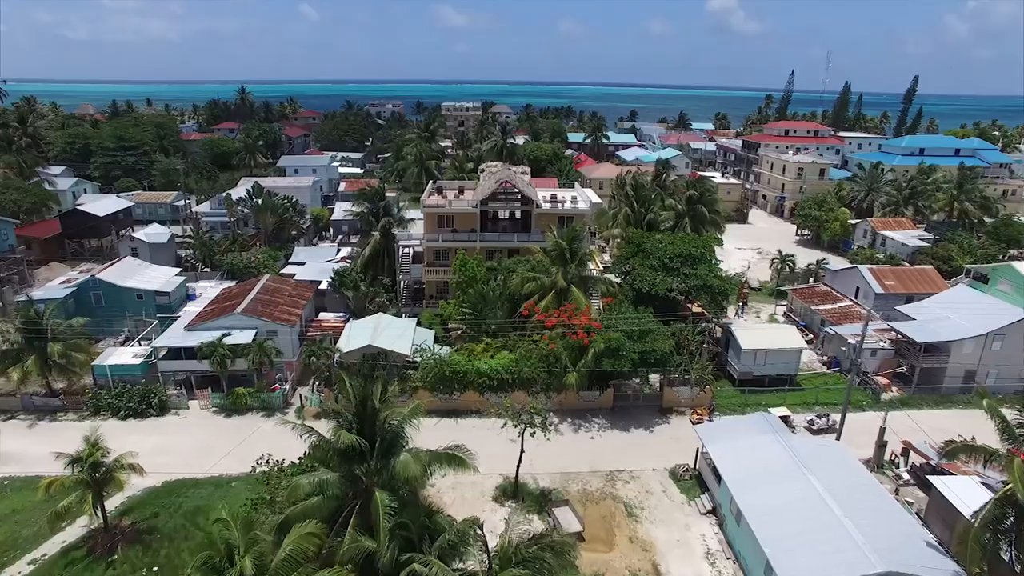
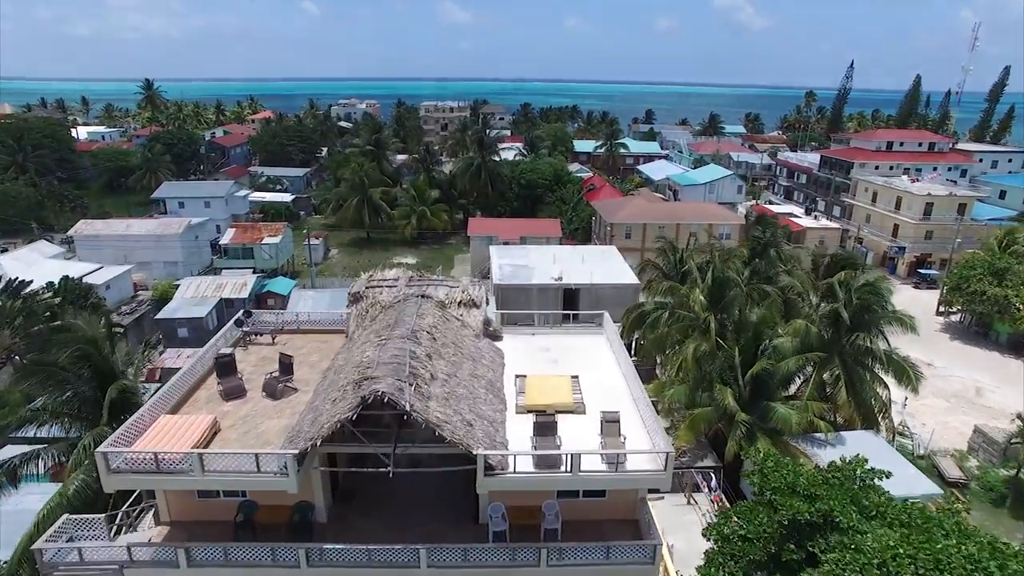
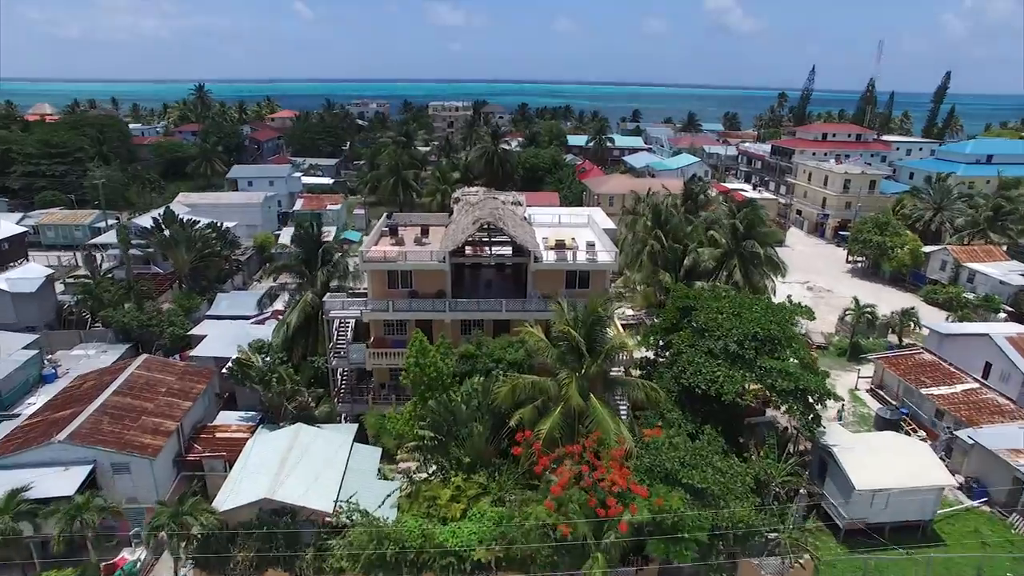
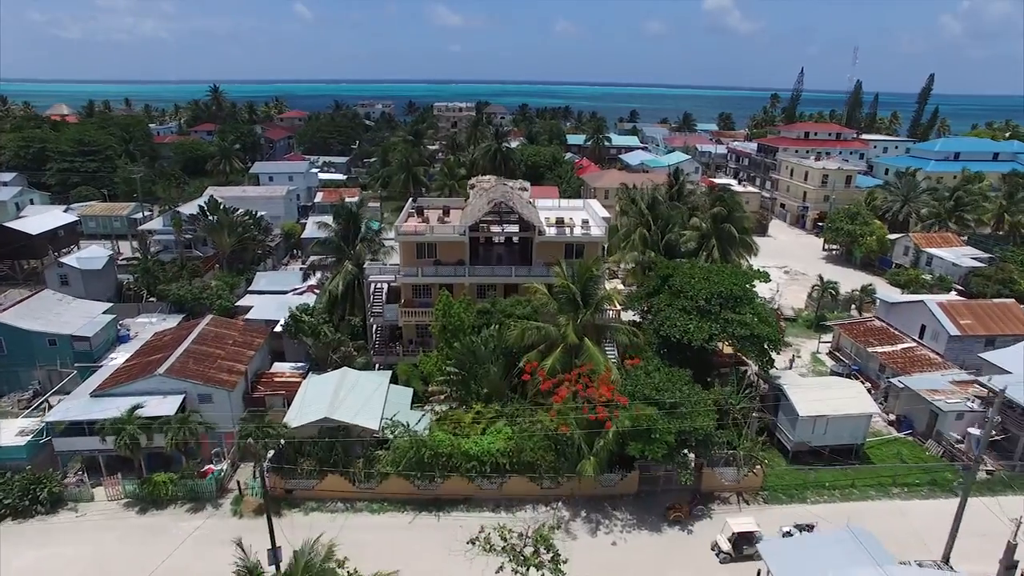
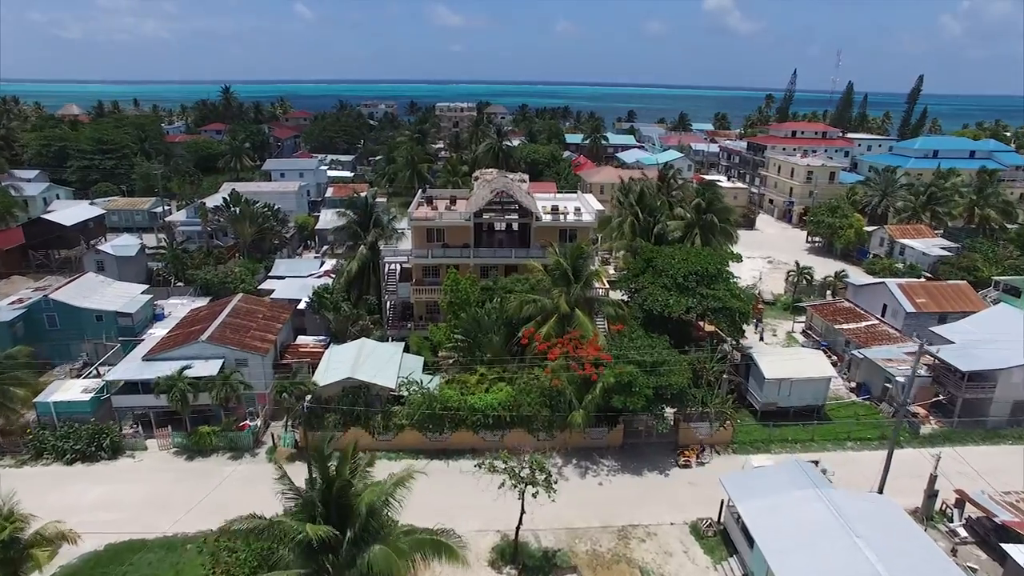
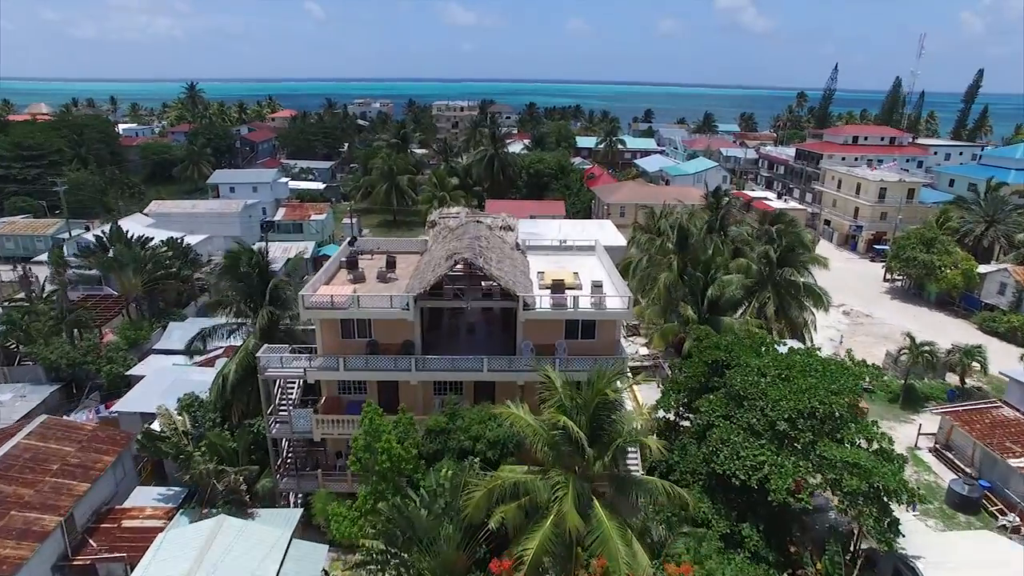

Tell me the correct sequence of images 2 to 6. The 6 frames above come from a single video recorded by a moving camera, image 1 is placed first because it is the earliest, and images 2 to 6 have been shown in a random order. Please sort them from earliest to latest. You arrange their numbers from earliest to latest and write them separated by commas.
5, 4, 3, 6, 2
